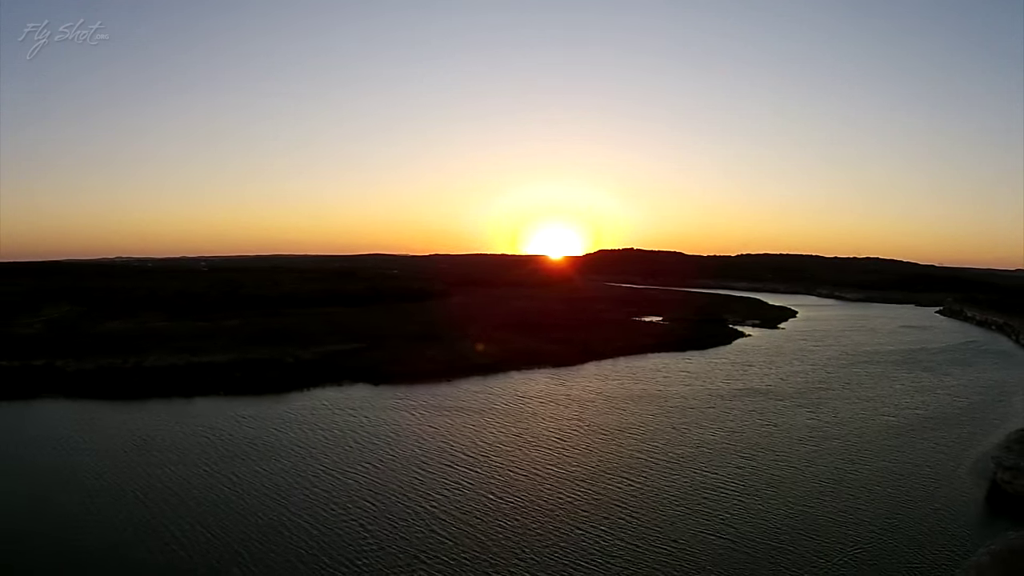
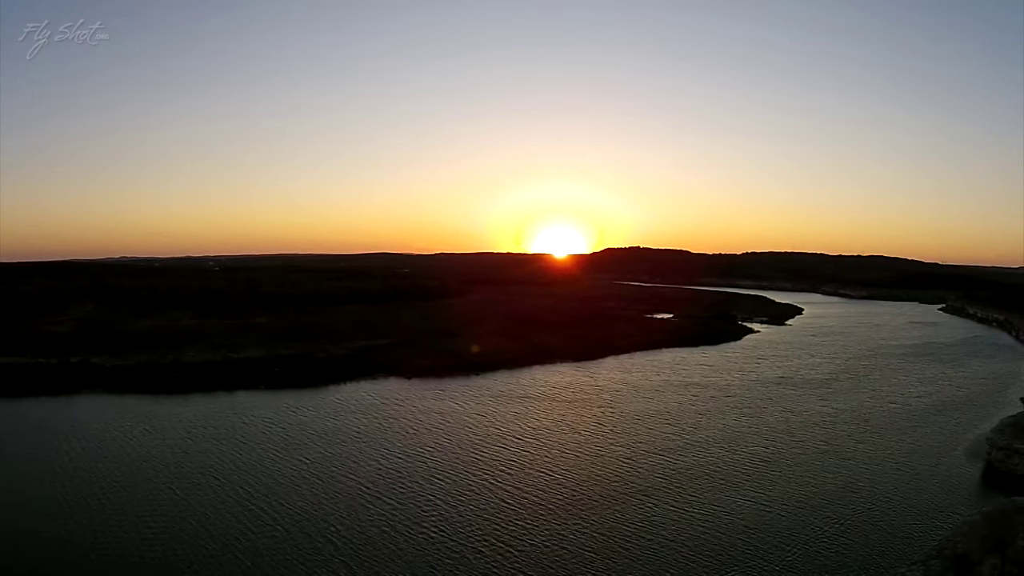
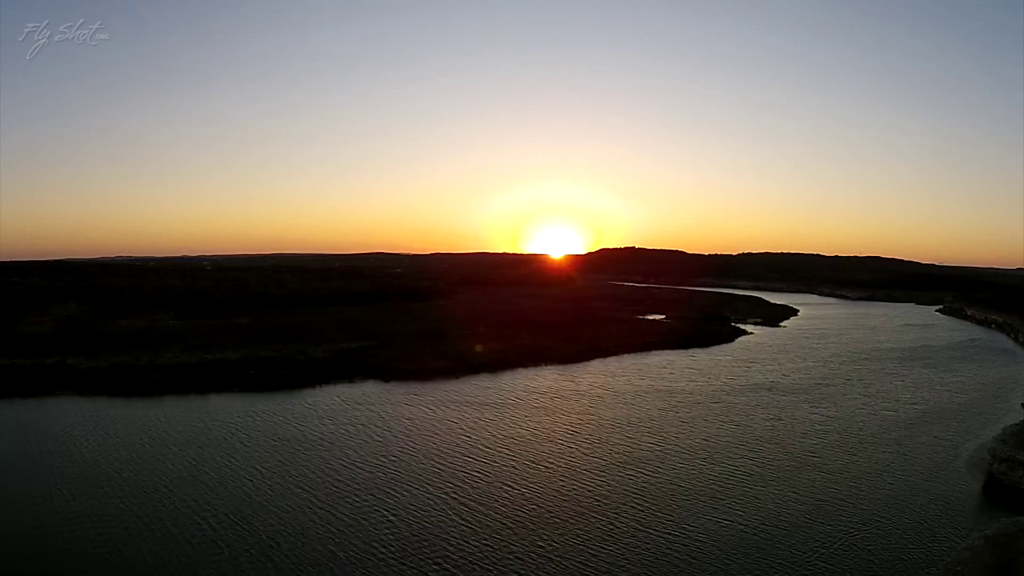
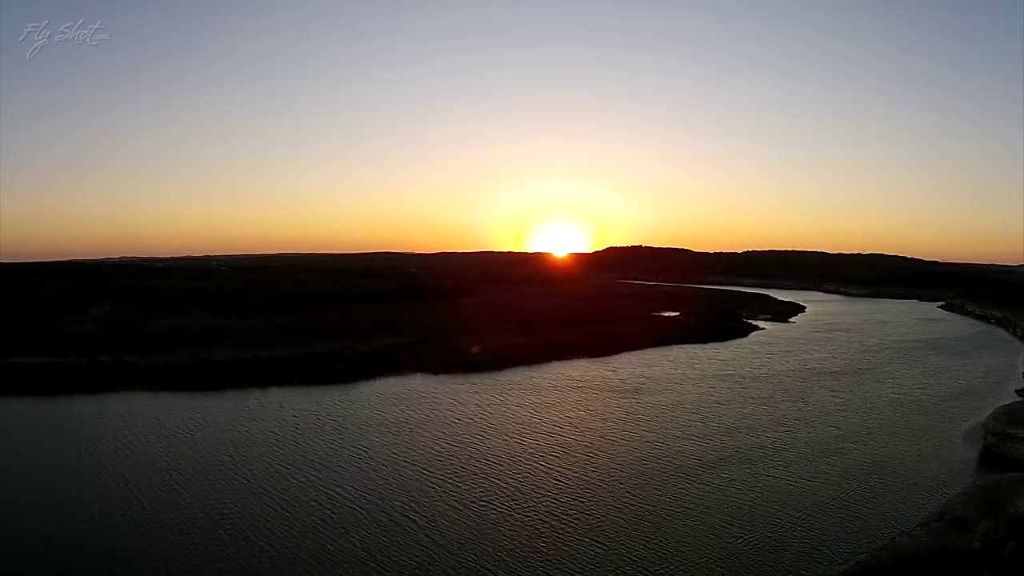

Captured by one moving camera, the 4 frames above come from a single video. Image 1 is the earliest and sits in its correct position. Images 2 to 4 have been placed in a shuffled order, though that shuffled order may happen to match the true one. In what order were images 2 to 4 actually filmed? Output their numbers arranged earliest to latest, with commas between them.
3, 2, 4
